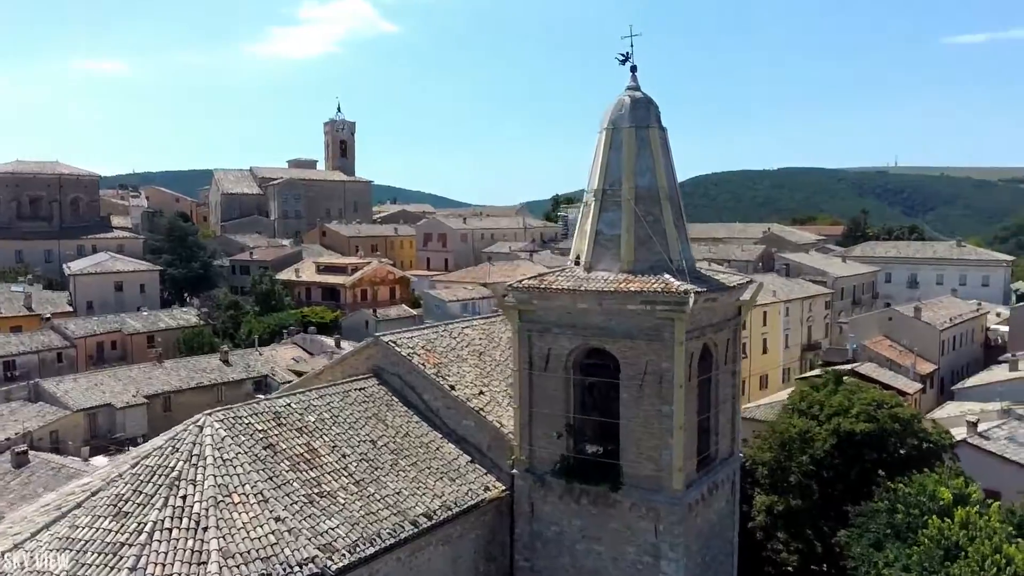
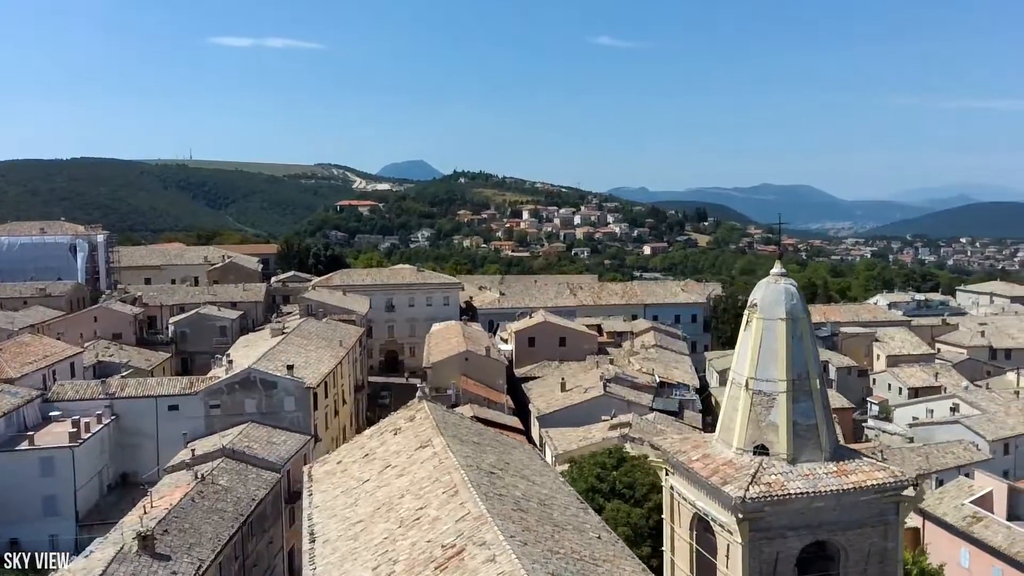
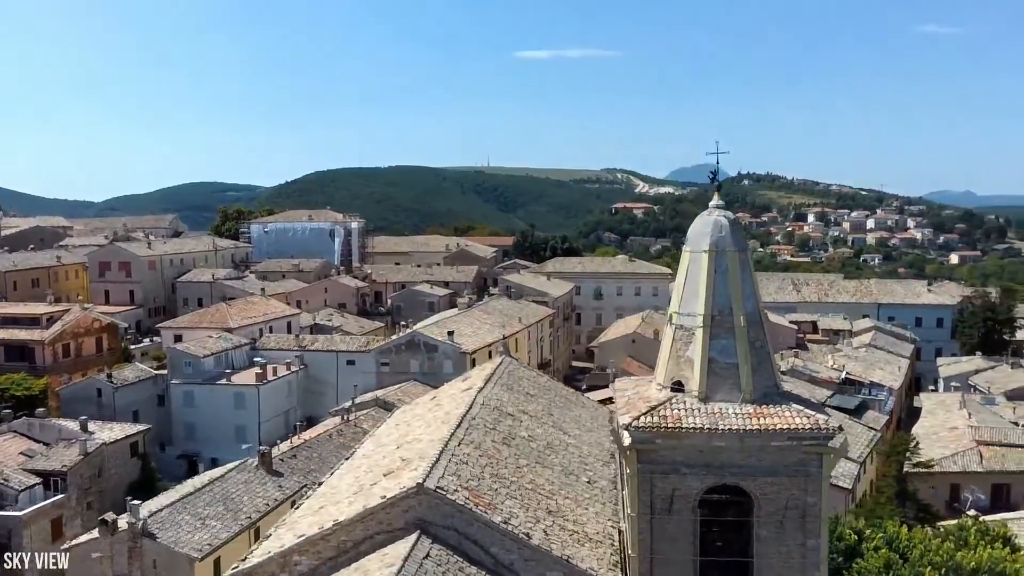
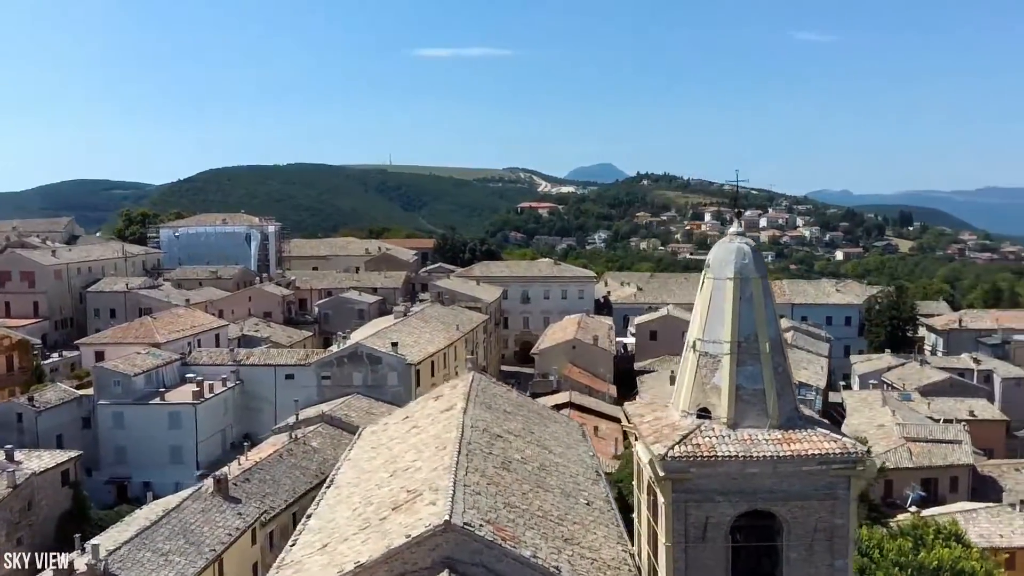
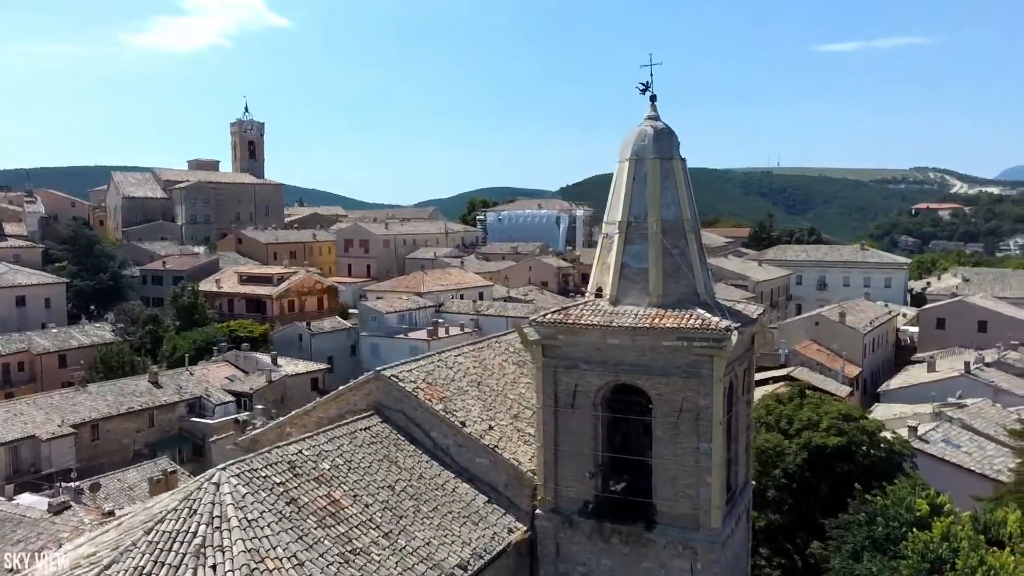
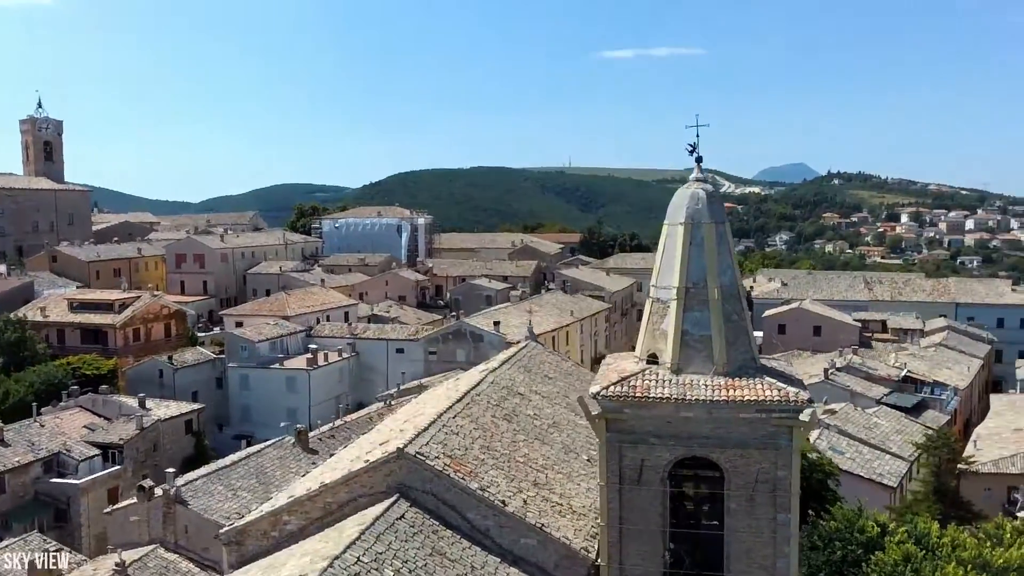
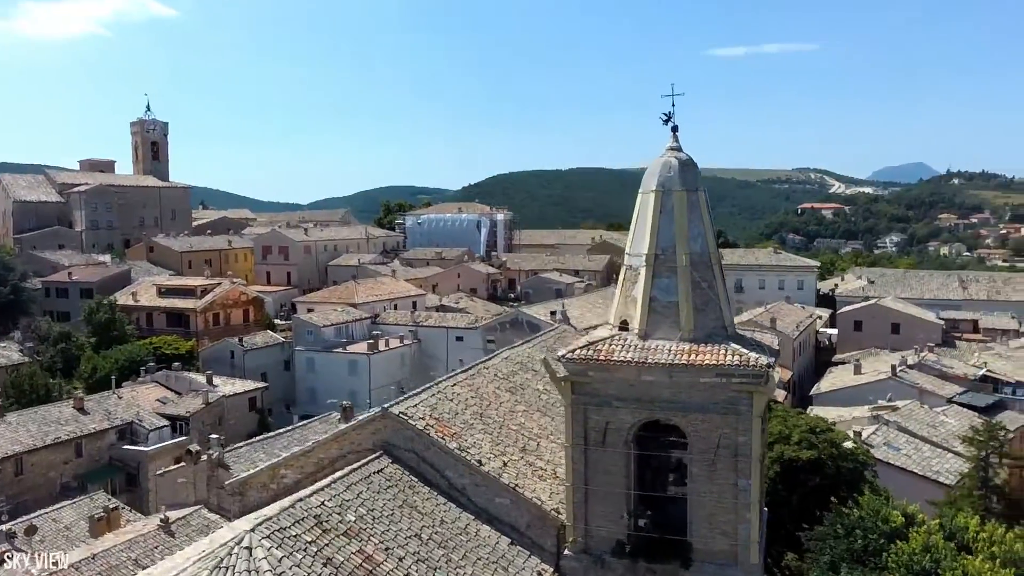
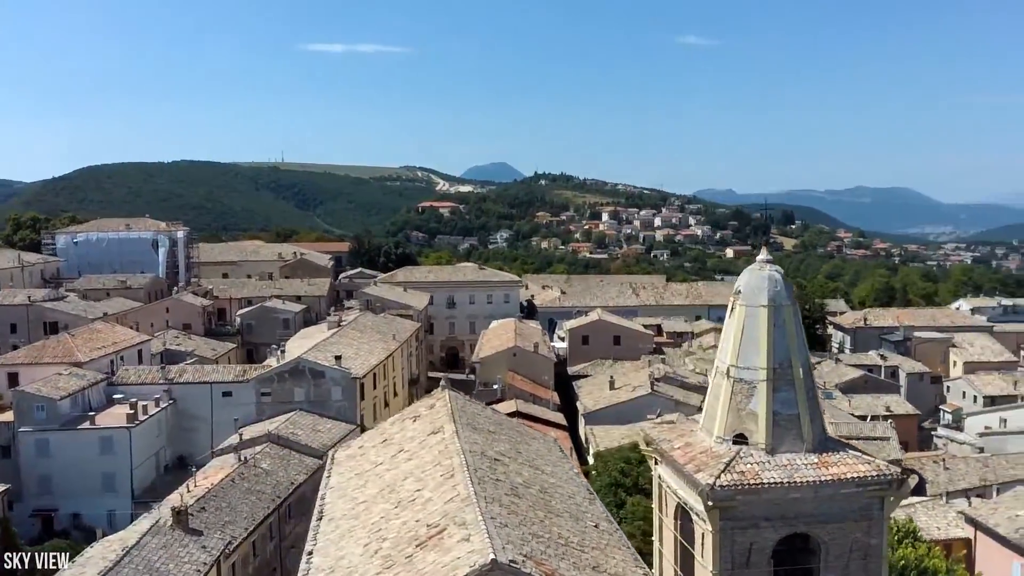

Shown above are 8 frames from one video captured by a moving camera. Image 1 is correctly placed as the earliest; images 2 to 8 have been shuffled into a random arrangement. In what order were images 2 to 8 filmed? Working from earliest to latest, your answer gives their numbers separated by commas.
5, 7, 6, 3, 4, 8, 2
